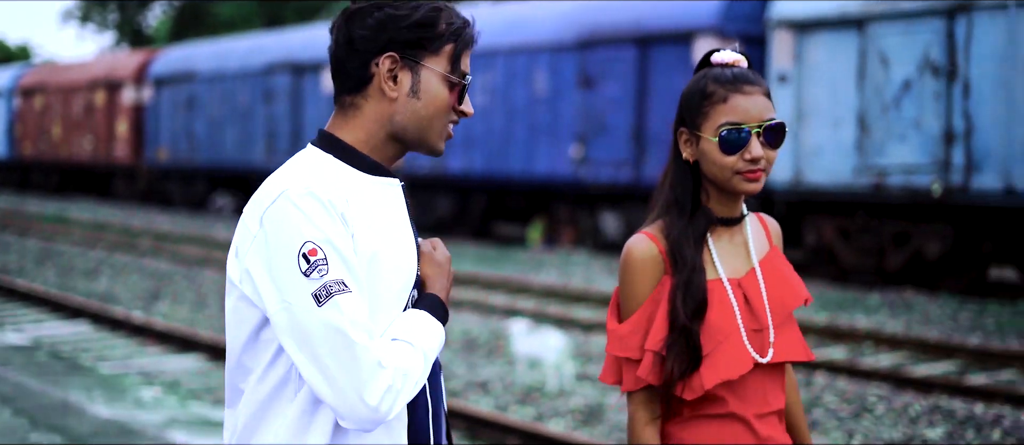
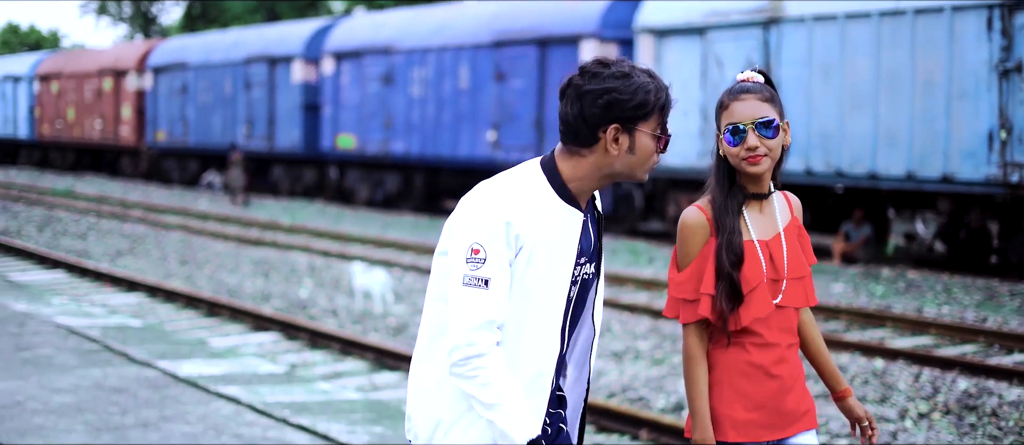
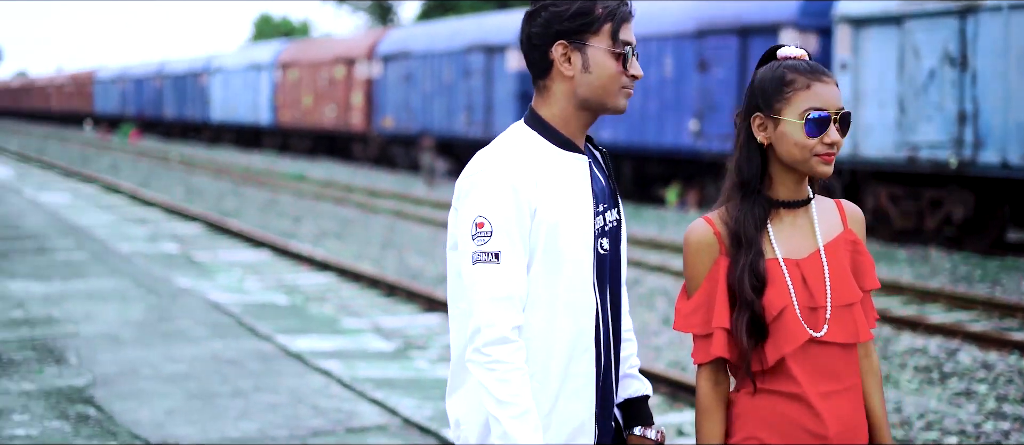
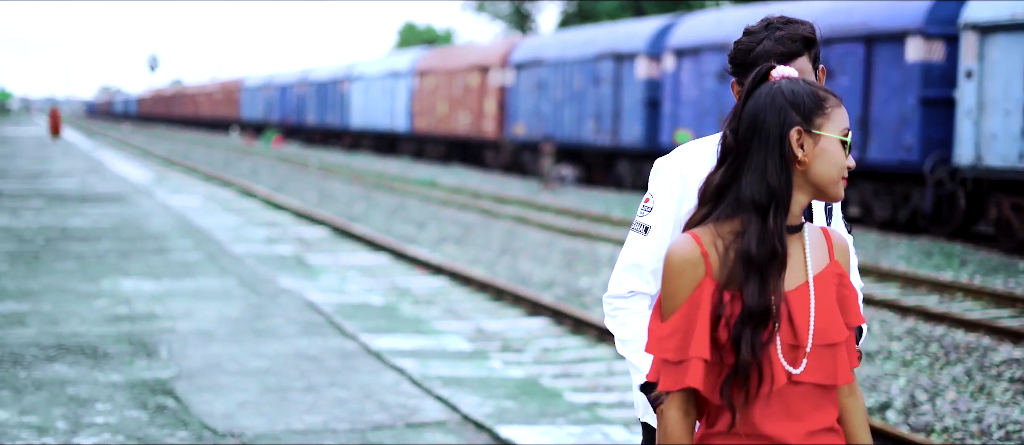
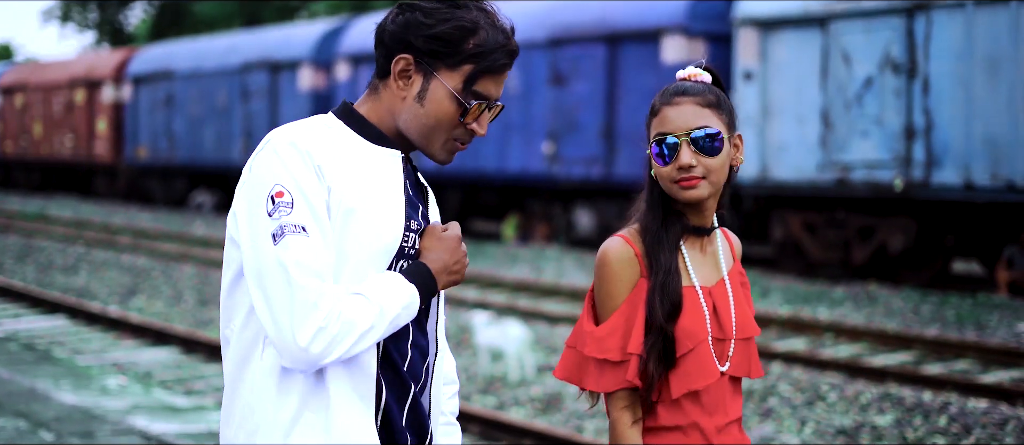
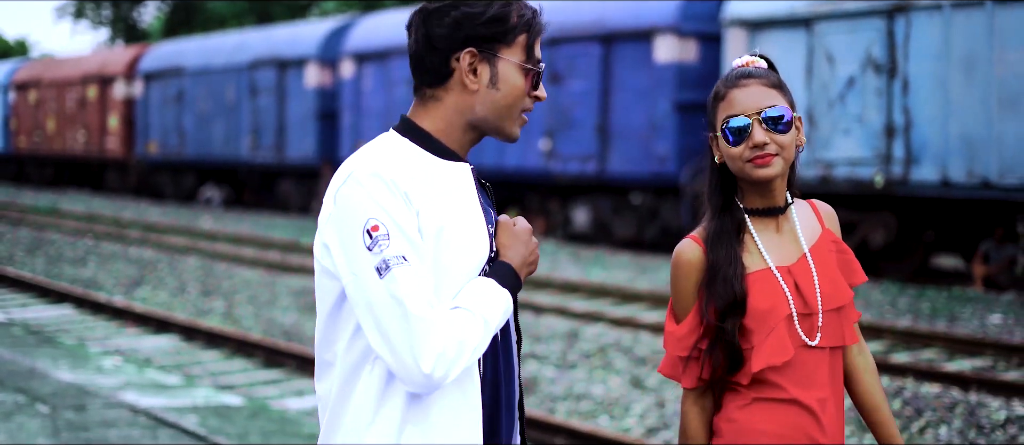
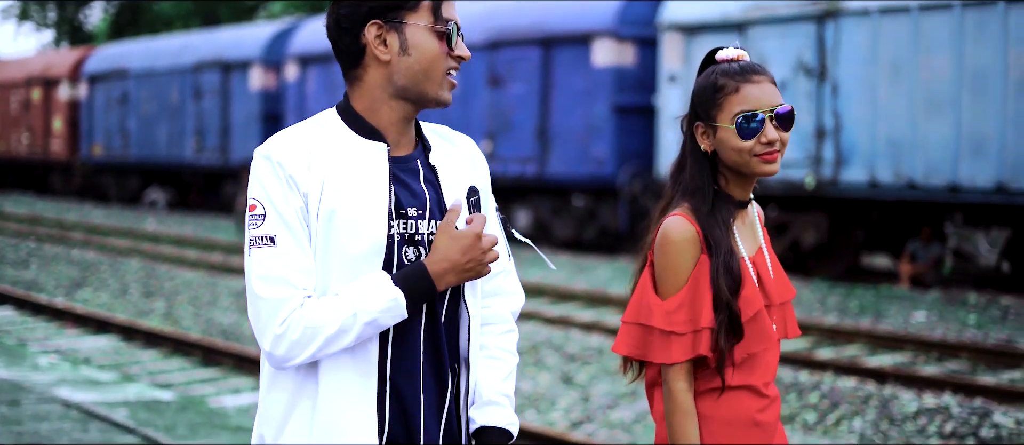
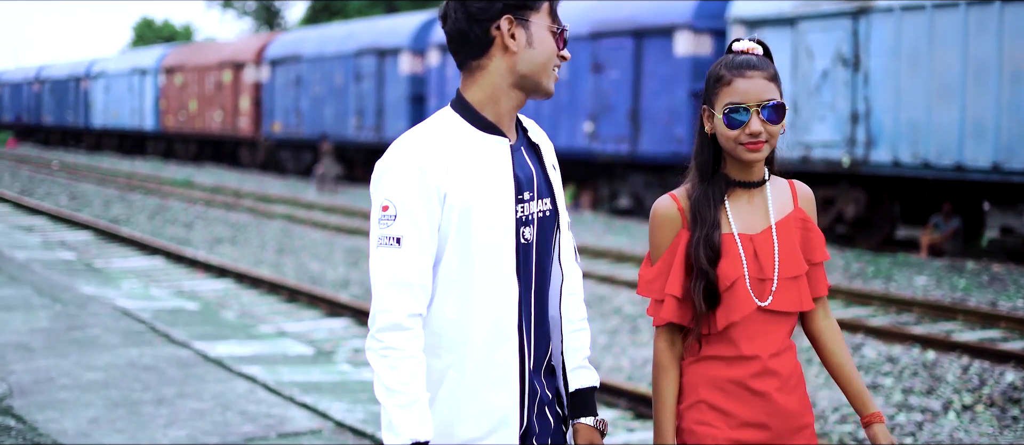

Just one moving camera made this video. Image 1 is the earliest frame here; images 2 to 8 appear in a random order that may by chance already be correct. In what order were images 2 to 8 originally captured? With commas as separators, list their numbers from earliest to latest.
5, 6, 7, 2, 8, 3, 4
